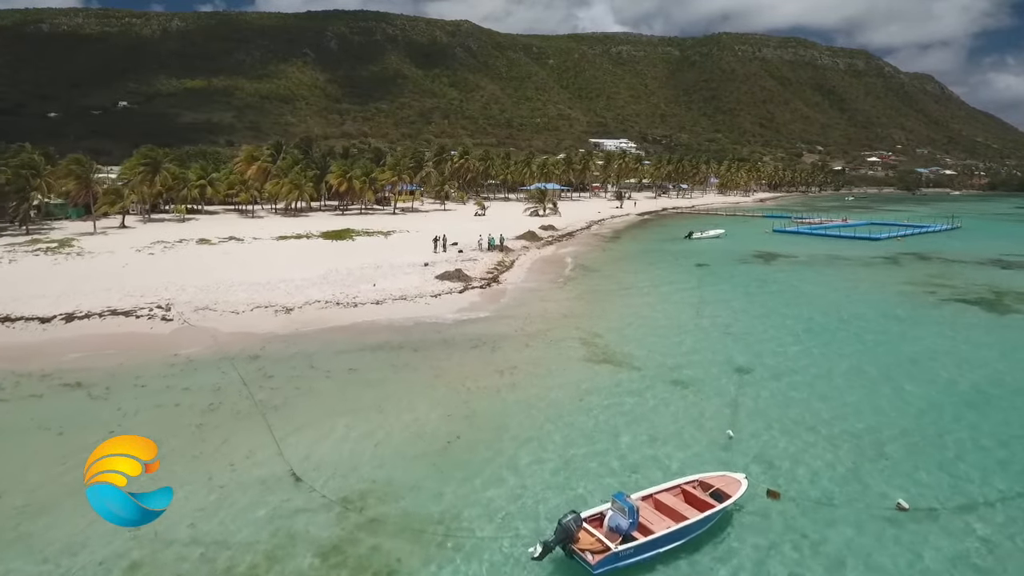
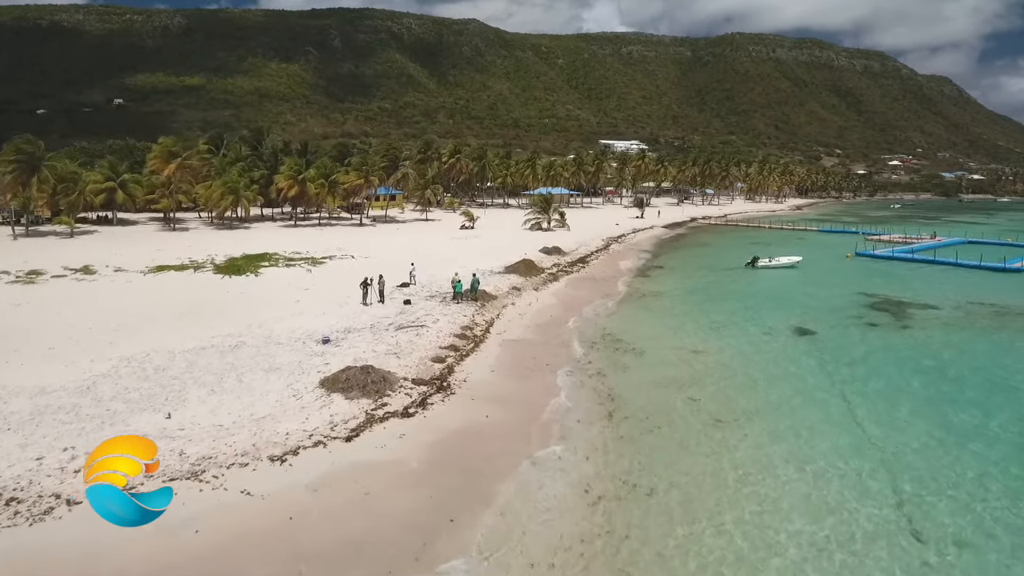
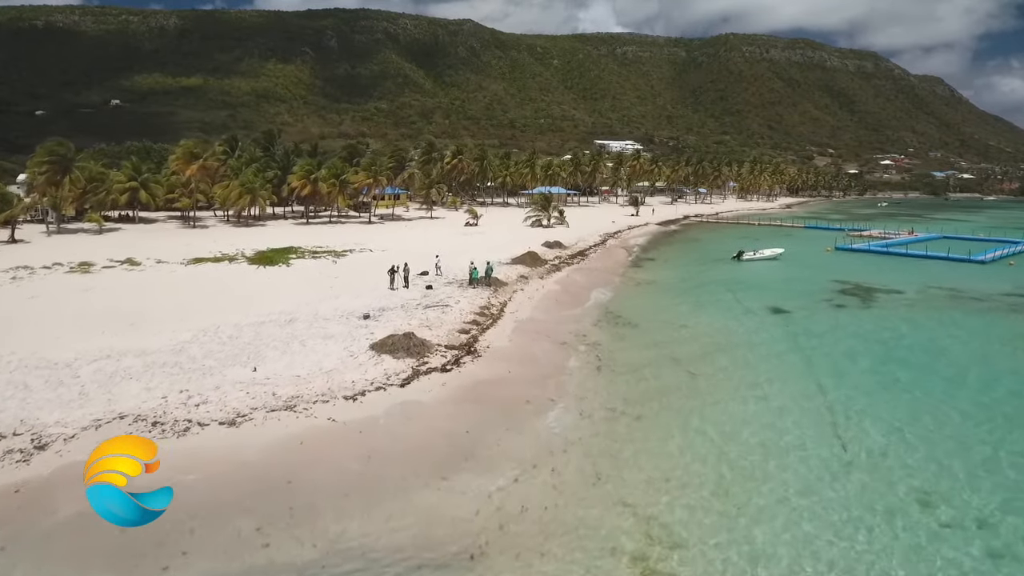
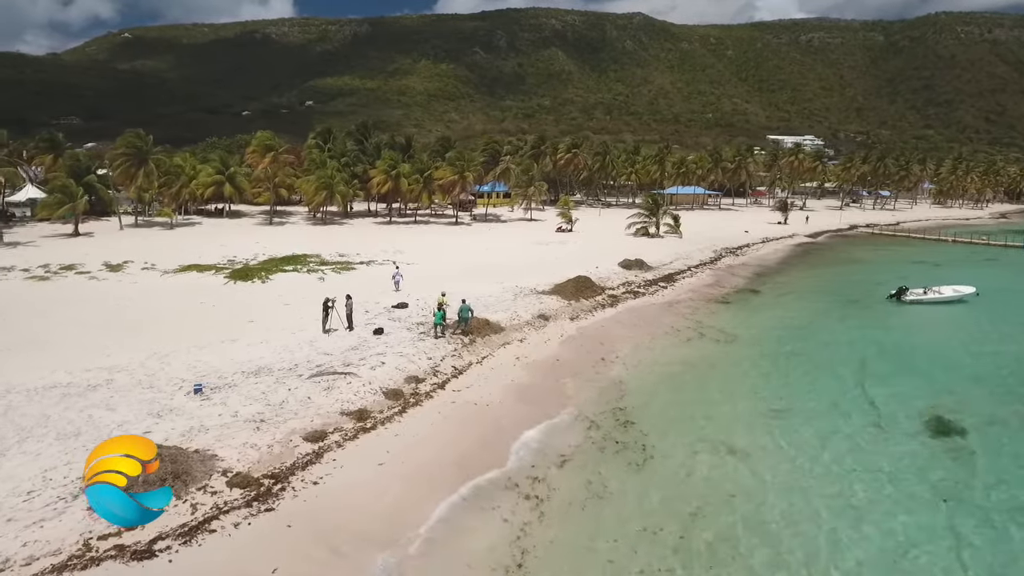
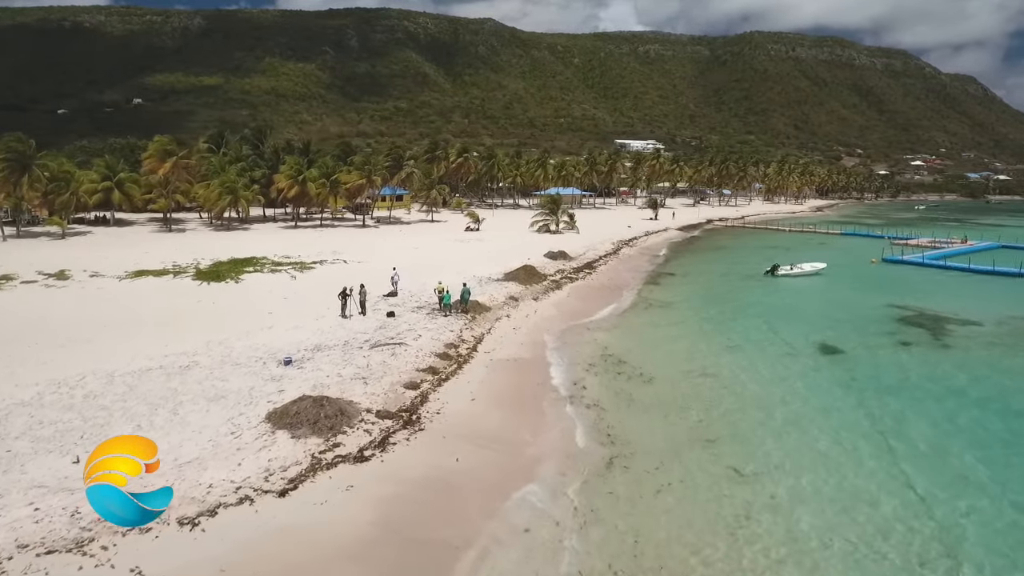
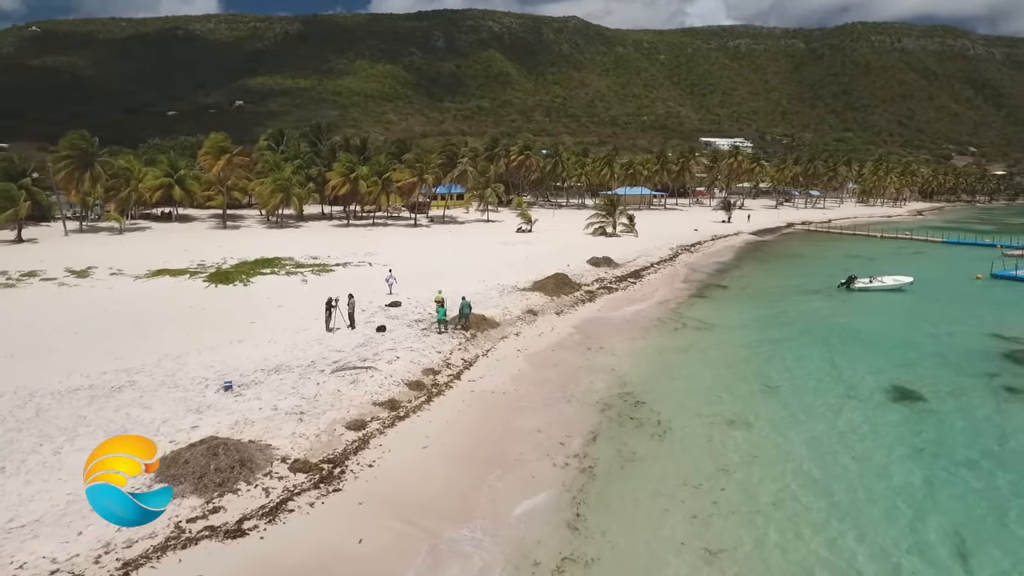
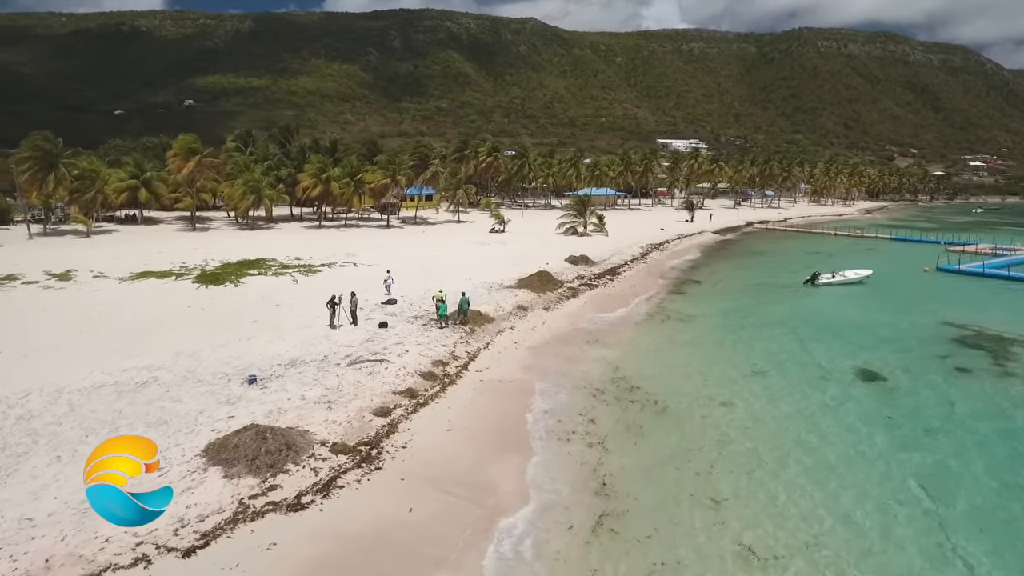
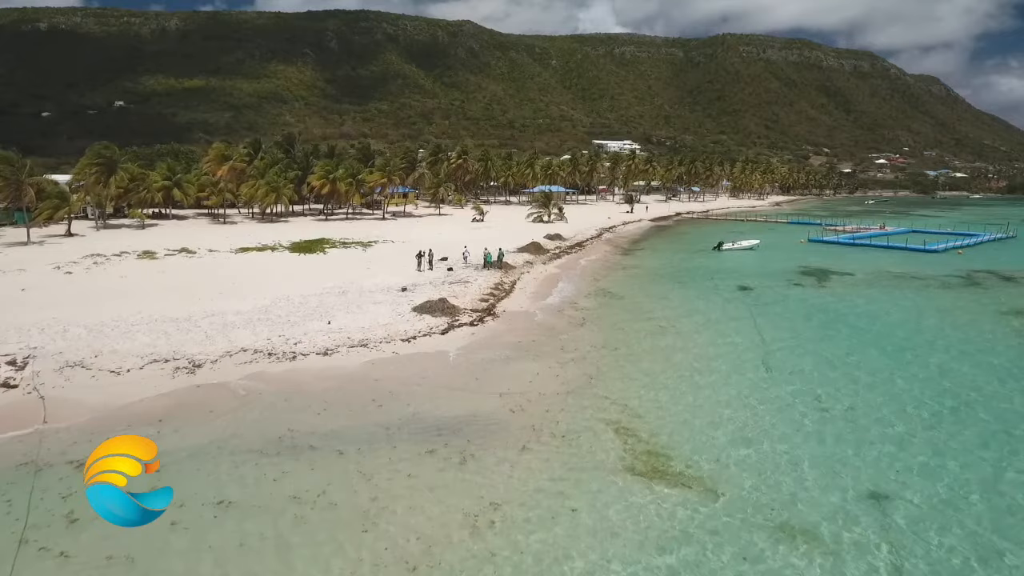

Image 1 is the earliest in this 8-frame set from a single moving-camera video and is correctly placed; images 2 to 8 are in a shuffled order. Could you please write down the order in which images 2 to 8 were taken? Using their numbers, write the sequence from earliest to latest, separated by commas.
8, 3, 2, 5, 7, 6, 4
